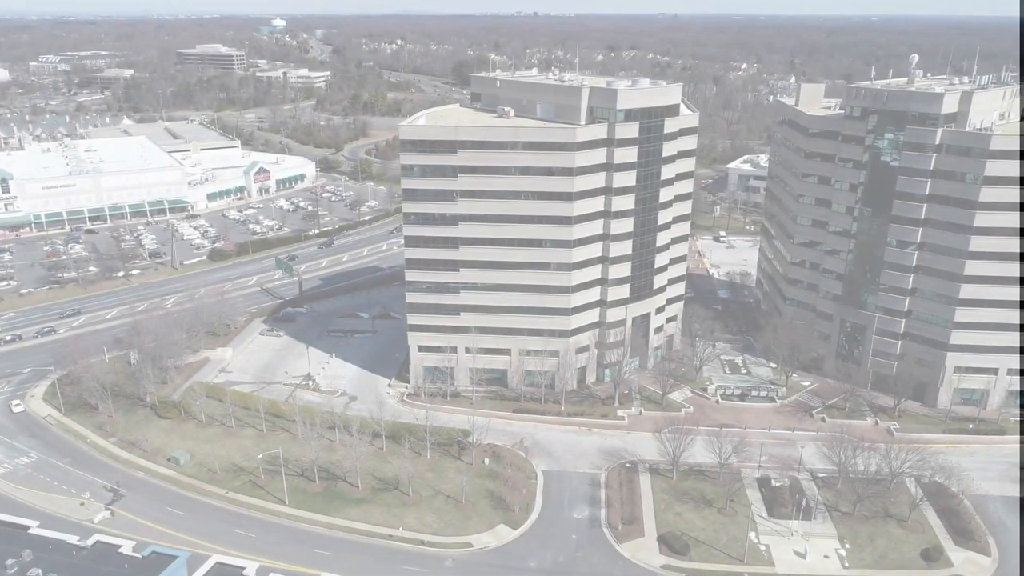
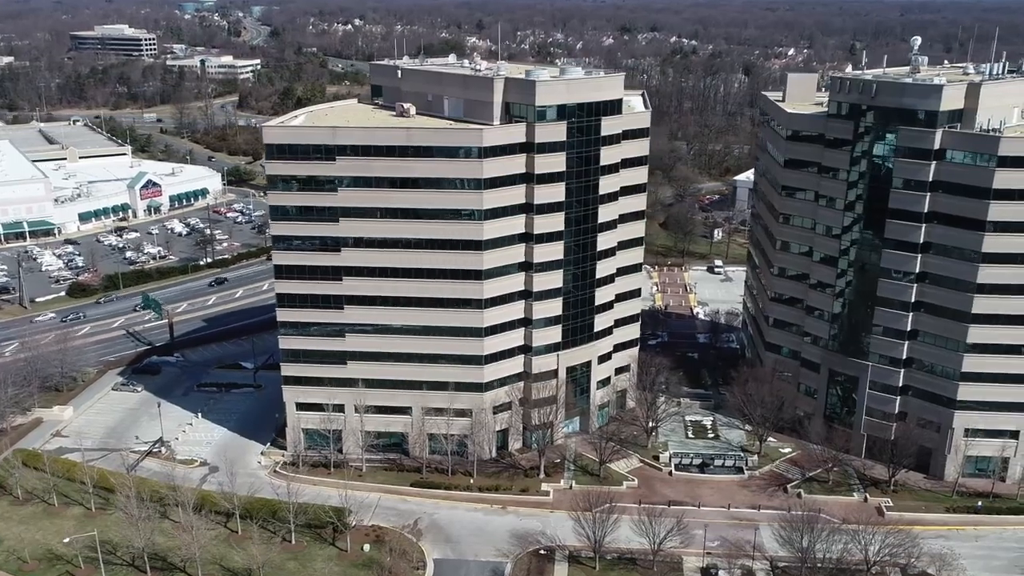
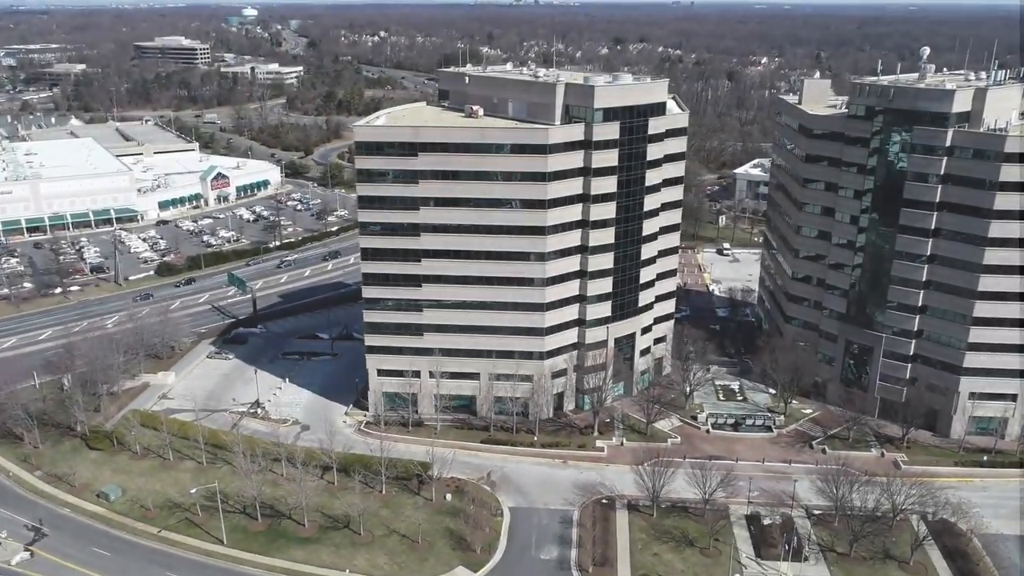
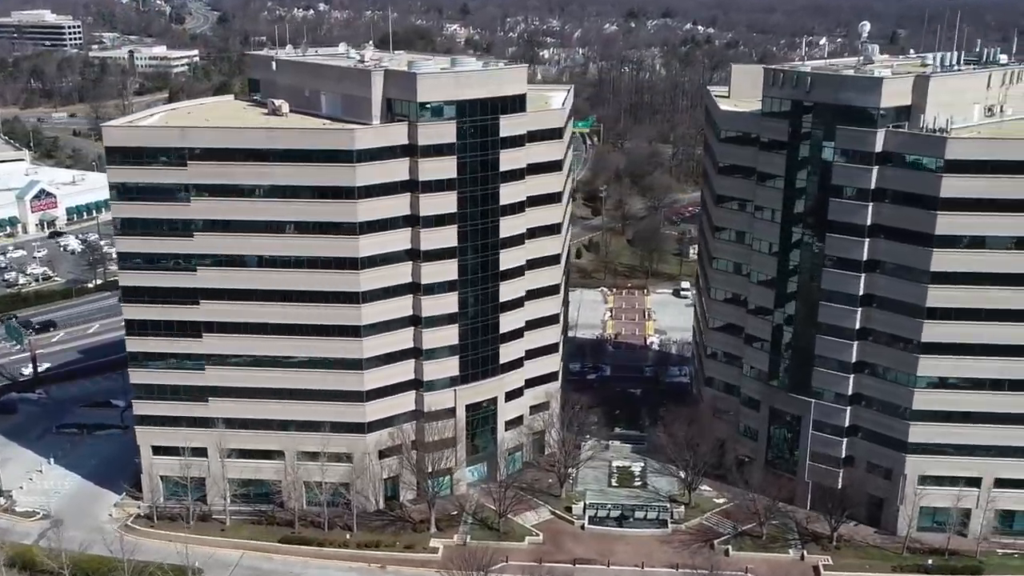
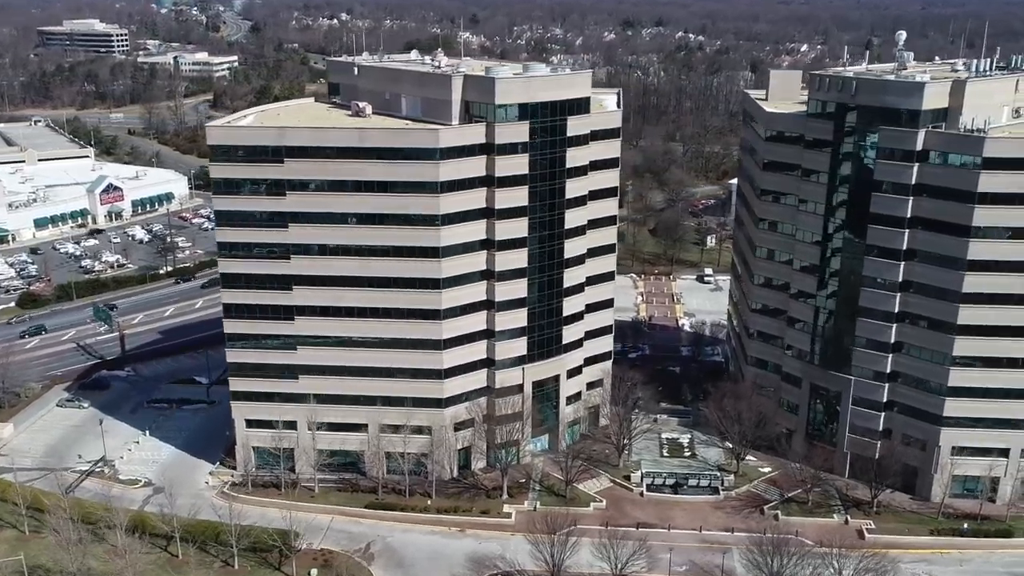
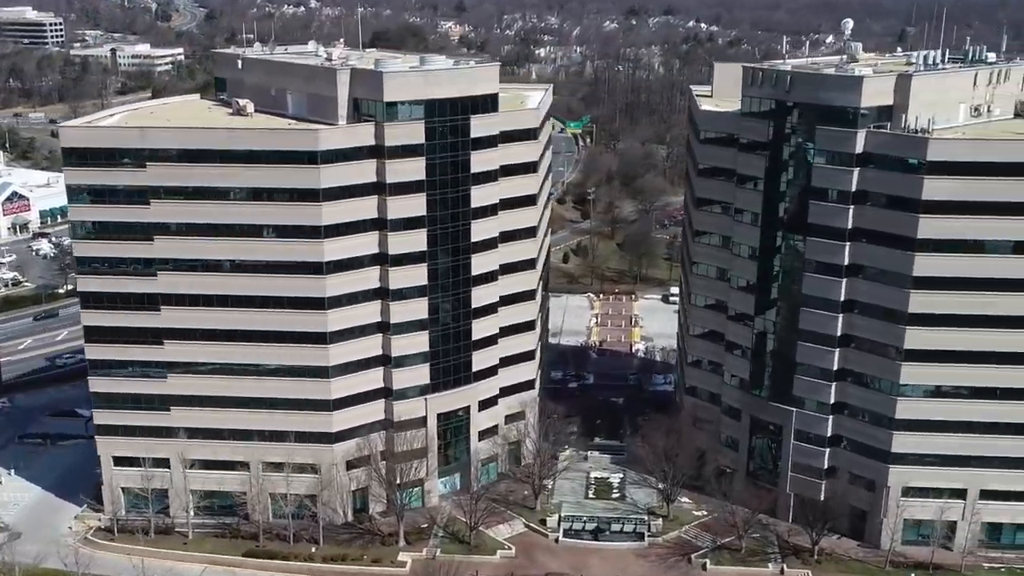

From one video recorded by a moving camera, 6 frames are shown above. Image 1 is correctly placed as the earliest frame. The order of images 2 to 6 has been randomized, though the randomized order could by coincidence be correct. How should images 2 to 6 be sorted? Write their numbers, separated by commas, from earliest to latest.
3, 2, 5, 4, 6
